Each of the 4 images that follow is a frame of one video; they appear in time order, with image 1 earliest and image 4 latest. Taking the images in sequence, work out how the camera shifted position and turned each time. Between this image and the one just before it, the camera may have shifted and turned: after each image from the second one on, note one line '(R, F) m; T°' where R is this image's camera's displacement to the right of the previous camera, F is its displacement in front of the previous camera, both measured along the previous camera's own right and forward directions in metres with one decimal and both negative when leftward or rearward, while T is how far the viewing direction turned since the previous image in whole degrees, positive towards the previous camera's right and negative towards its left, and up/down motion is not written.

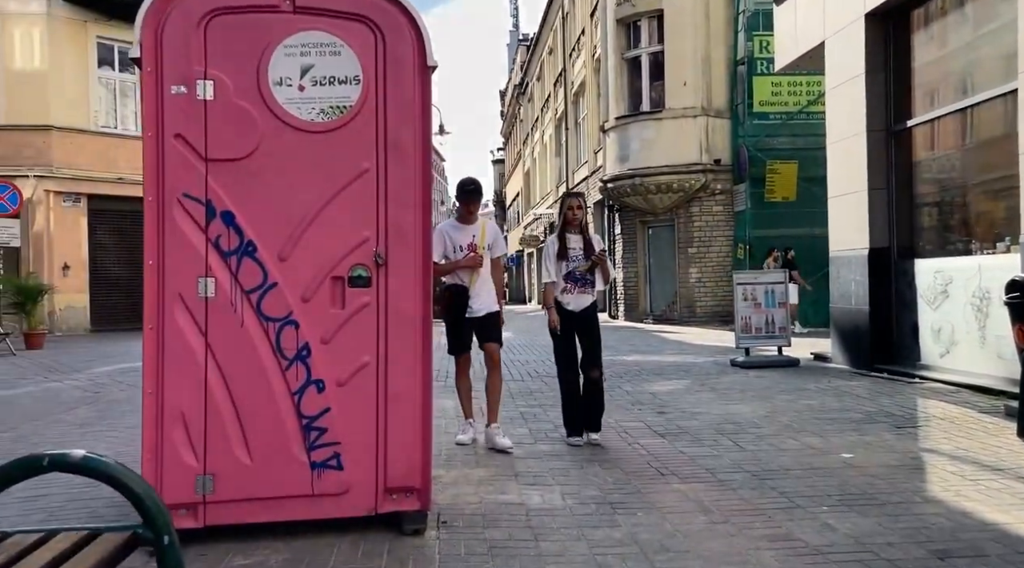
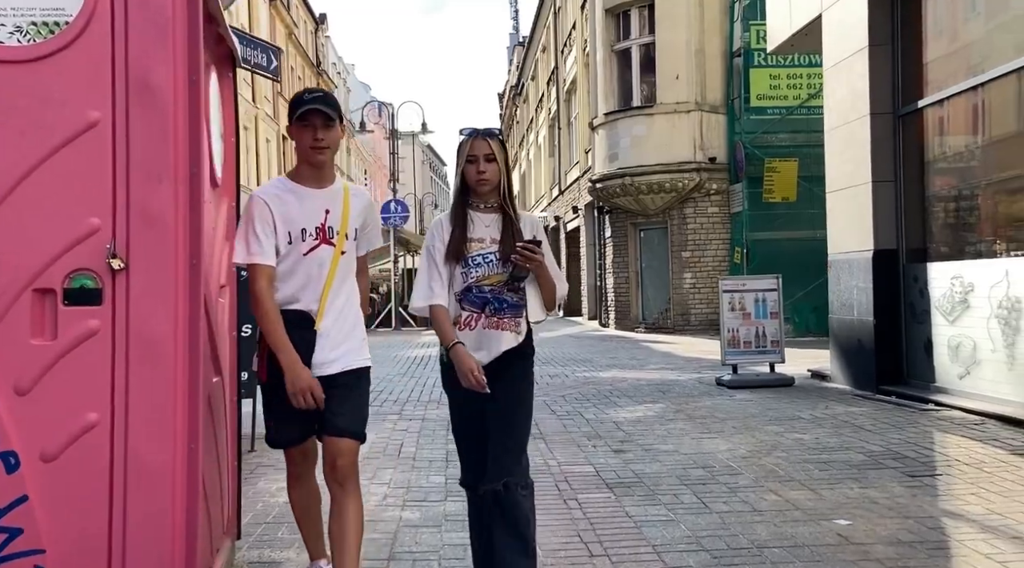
(+0.5, +1.4) m; 0°
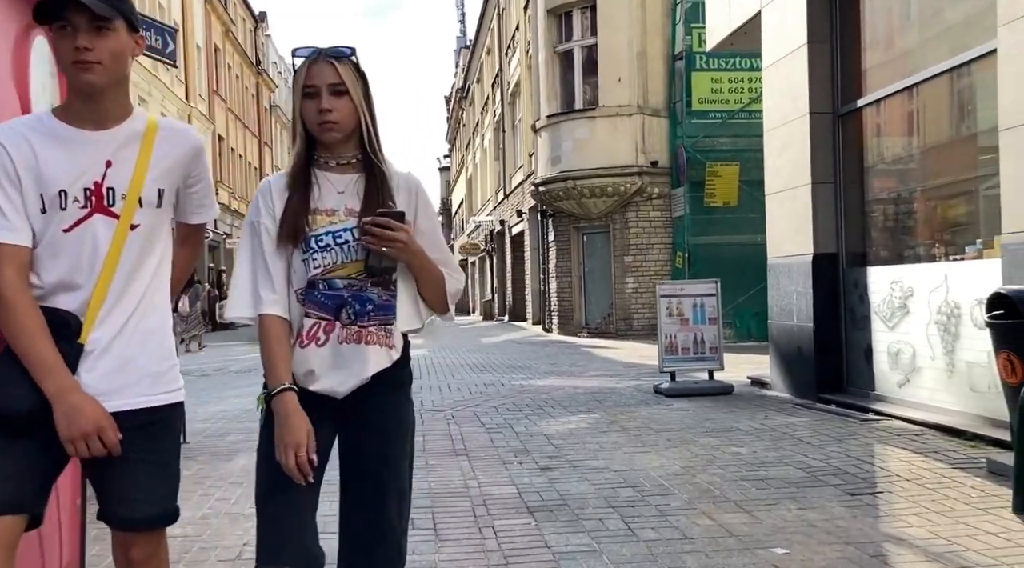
(+0.2, +0.4) m; +3°
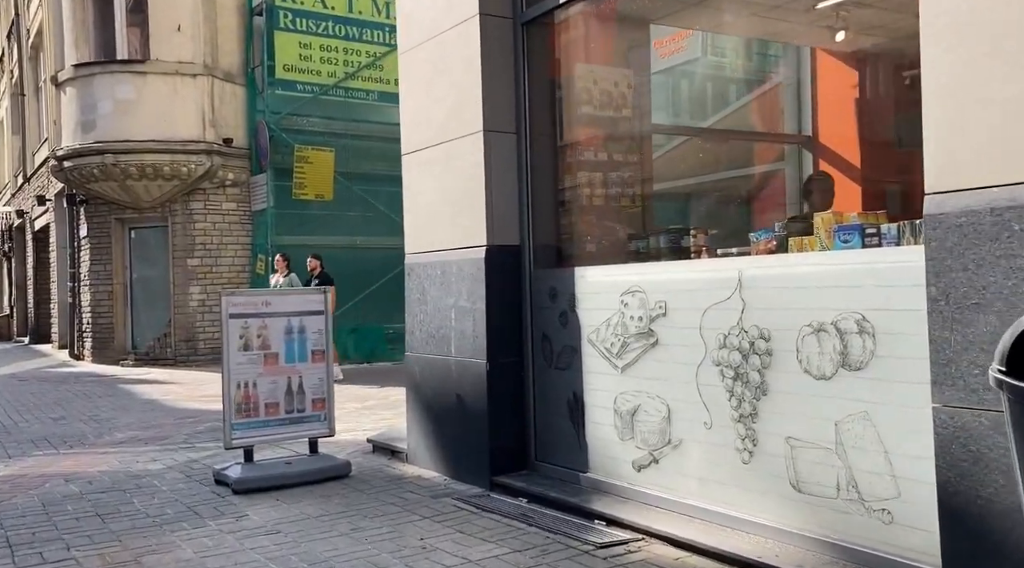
(+0.7, +4.2) m; +25°
